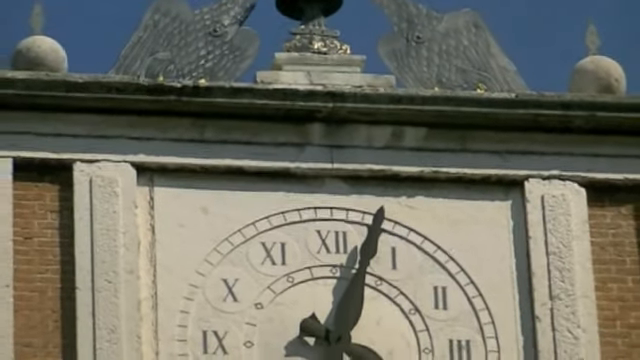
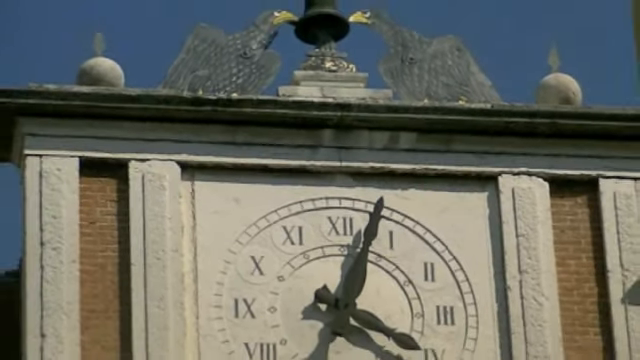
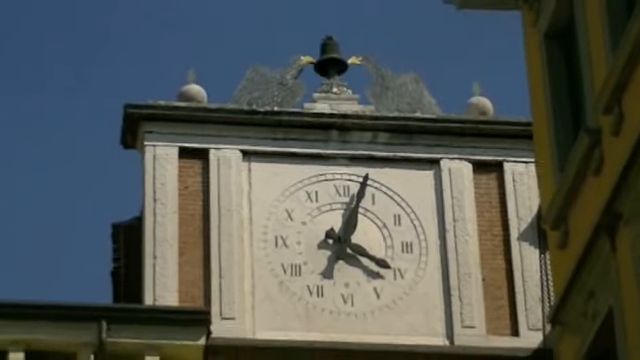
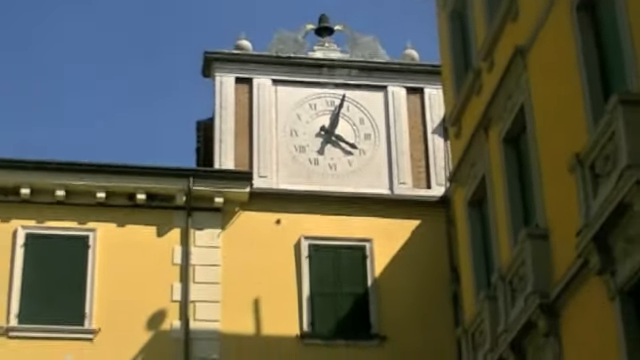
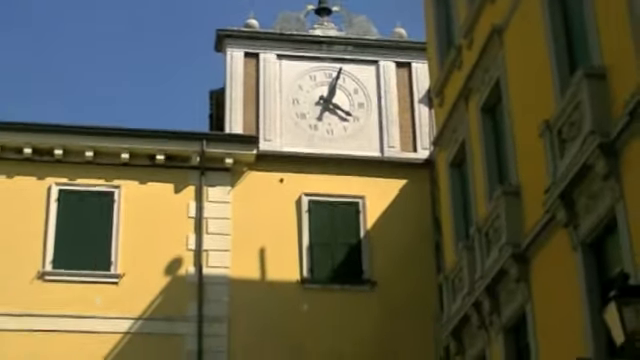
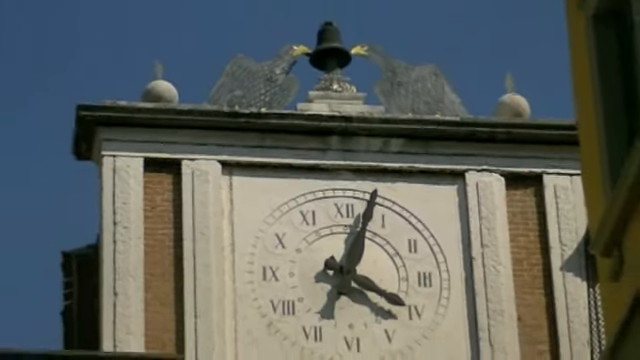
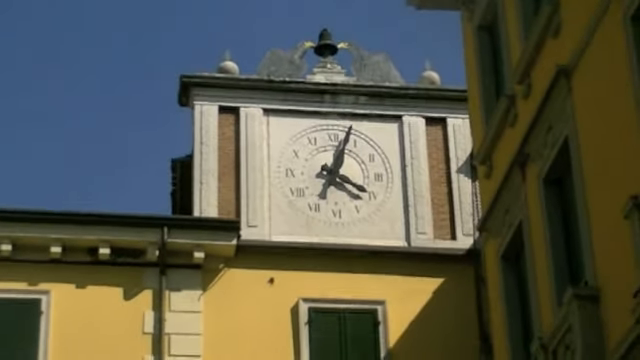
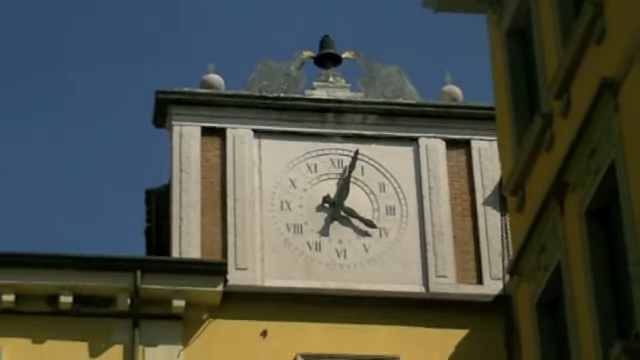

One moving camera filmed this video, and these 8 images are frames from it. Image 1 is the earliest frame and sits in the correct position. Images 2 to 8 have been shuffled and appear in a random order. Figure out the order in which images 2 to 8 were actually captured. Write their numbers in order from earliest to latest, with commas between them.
2, 6, 3, 8, 7, 4, 5
